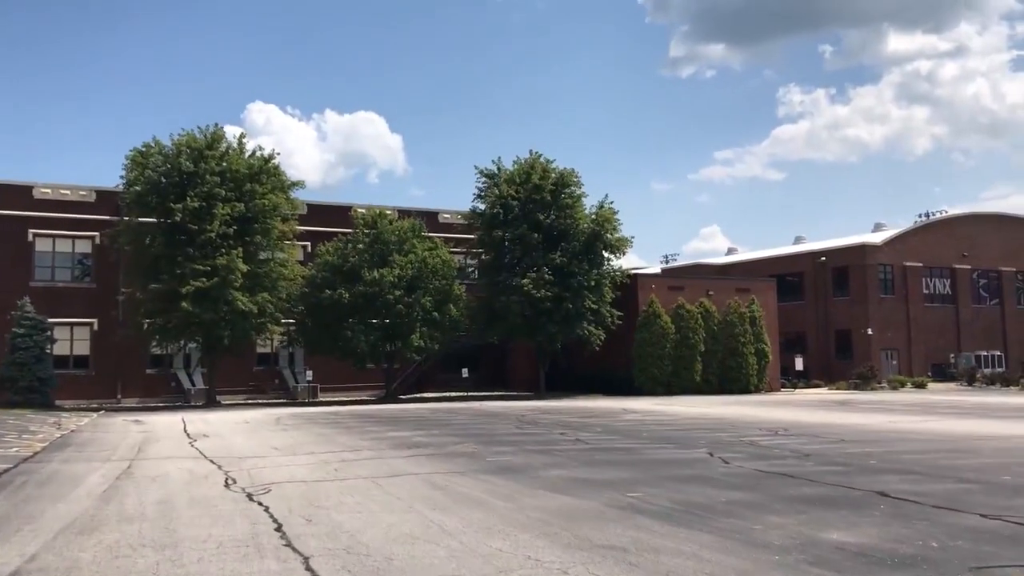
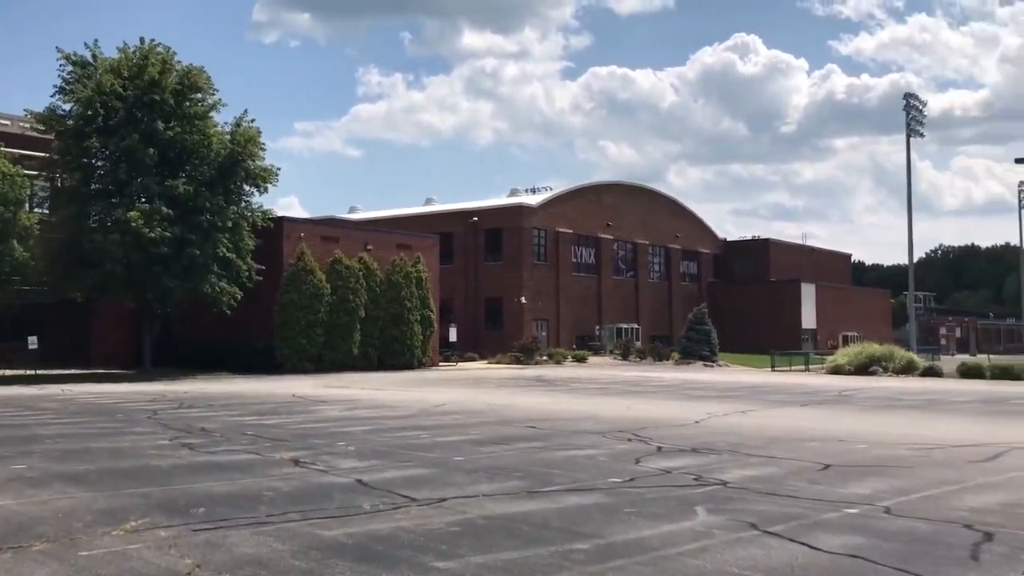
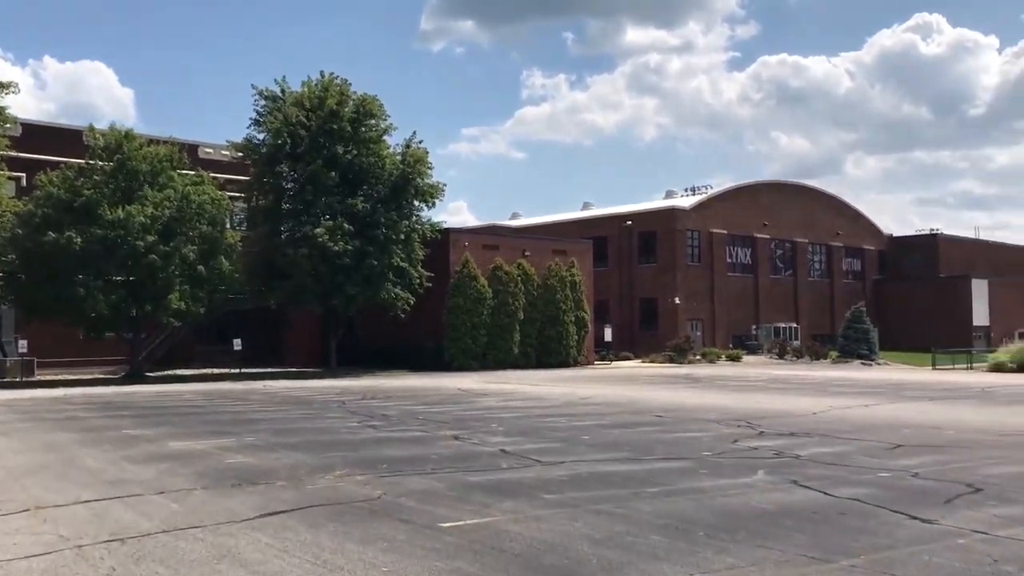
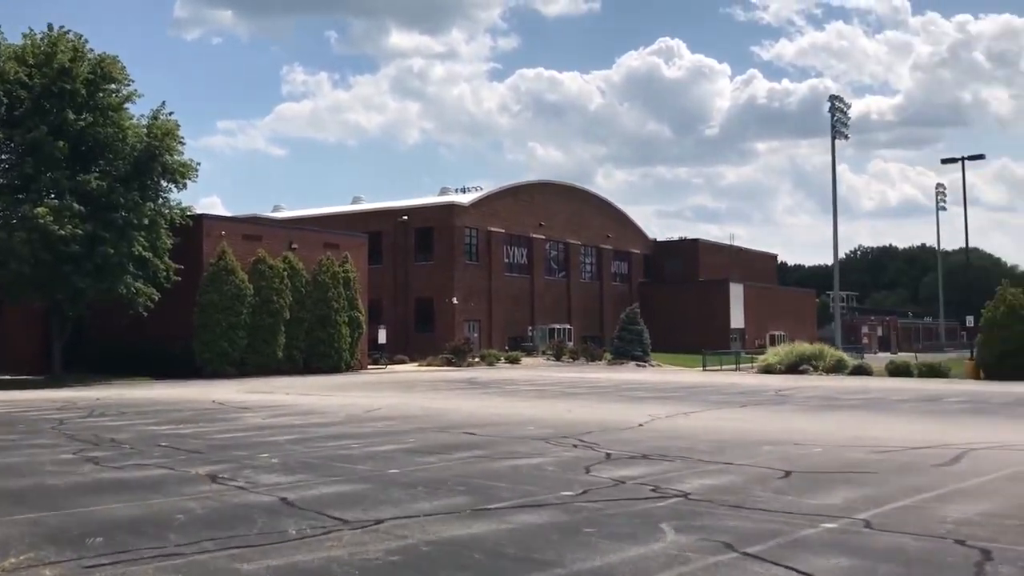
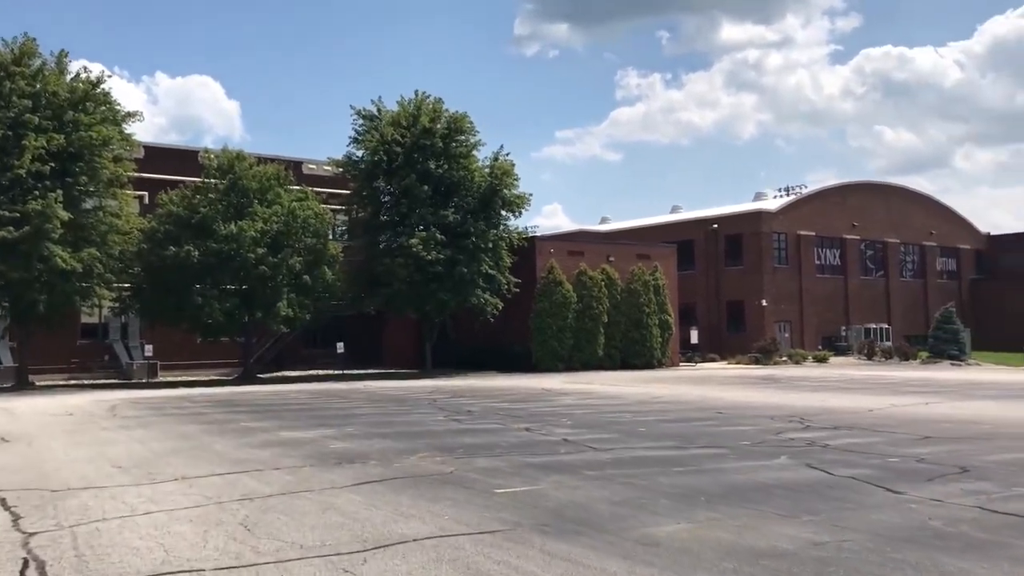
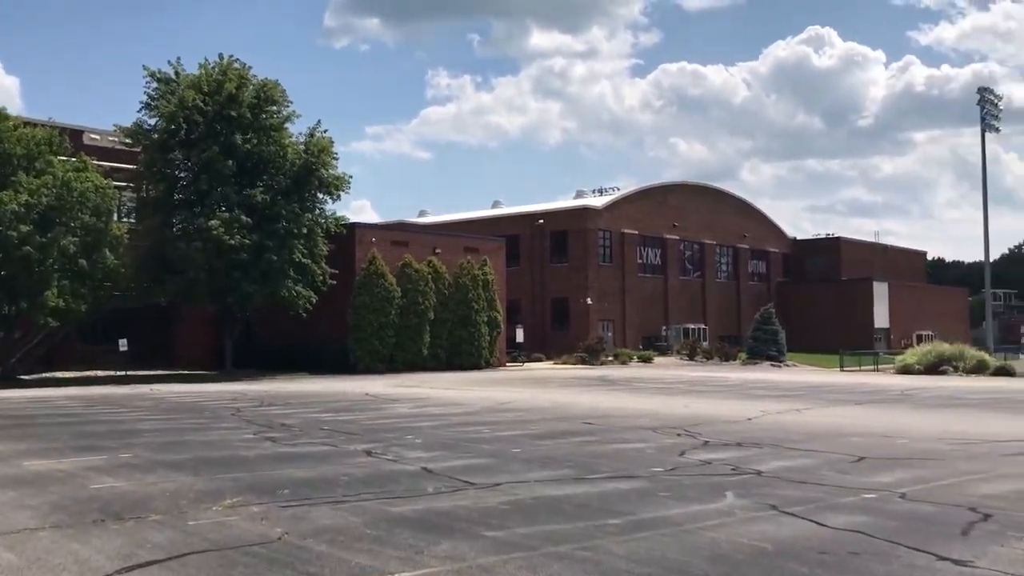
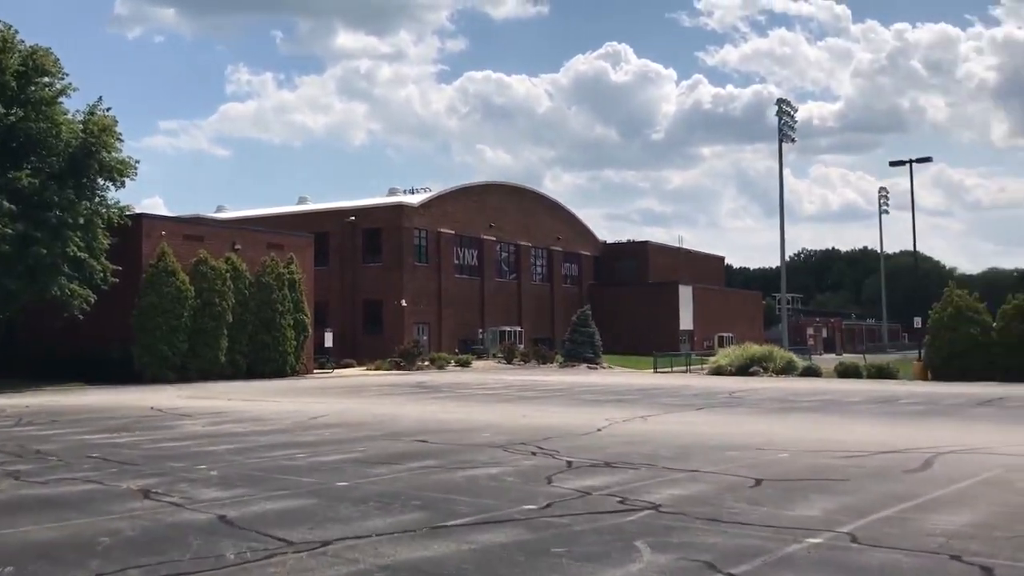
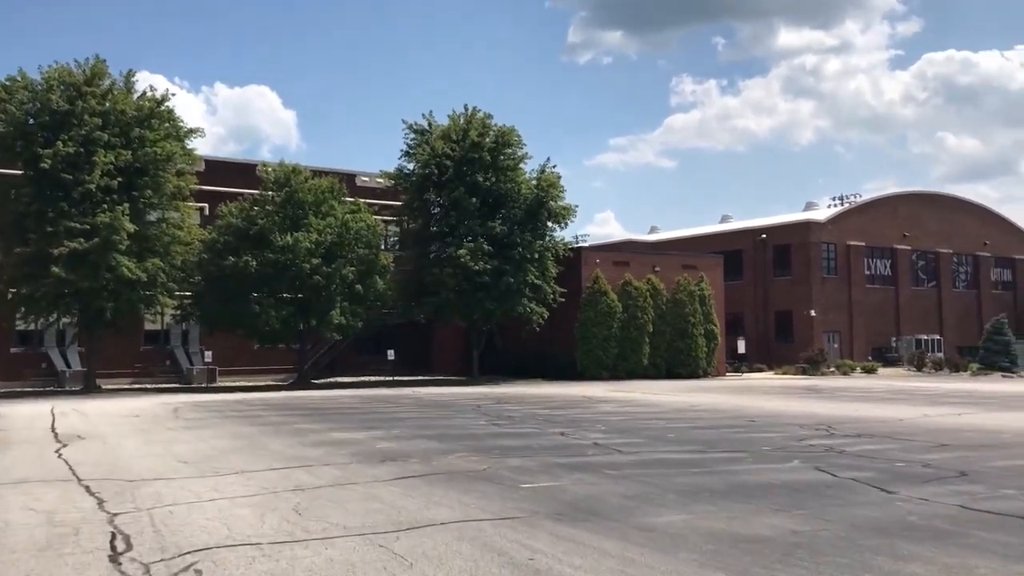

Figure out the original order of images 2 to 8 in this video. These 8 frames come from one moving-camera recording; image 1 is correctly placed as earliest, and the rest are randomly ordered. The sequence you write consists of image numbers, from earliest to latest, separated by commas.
8, 5, 3, 6, 2, 4, 7
